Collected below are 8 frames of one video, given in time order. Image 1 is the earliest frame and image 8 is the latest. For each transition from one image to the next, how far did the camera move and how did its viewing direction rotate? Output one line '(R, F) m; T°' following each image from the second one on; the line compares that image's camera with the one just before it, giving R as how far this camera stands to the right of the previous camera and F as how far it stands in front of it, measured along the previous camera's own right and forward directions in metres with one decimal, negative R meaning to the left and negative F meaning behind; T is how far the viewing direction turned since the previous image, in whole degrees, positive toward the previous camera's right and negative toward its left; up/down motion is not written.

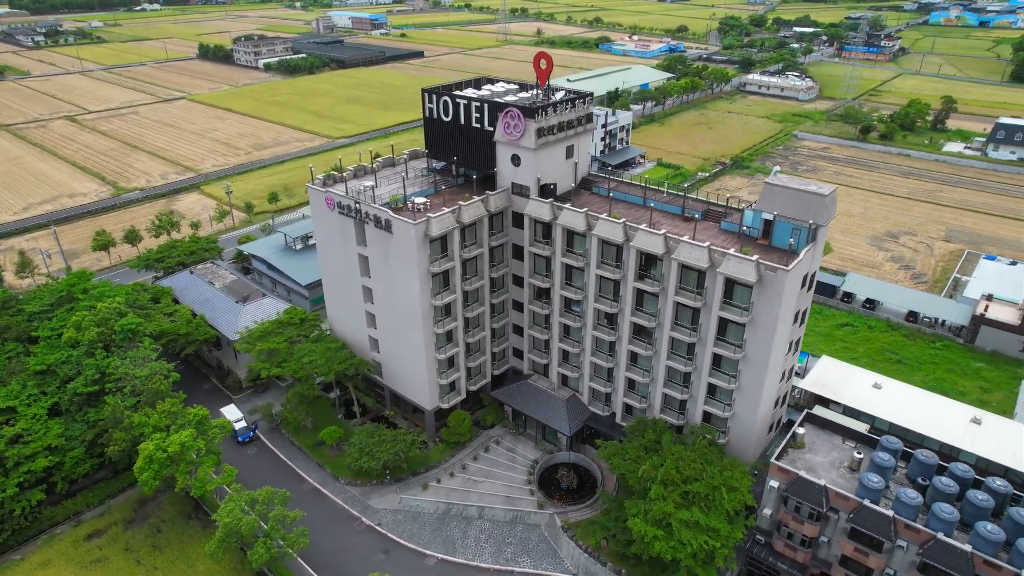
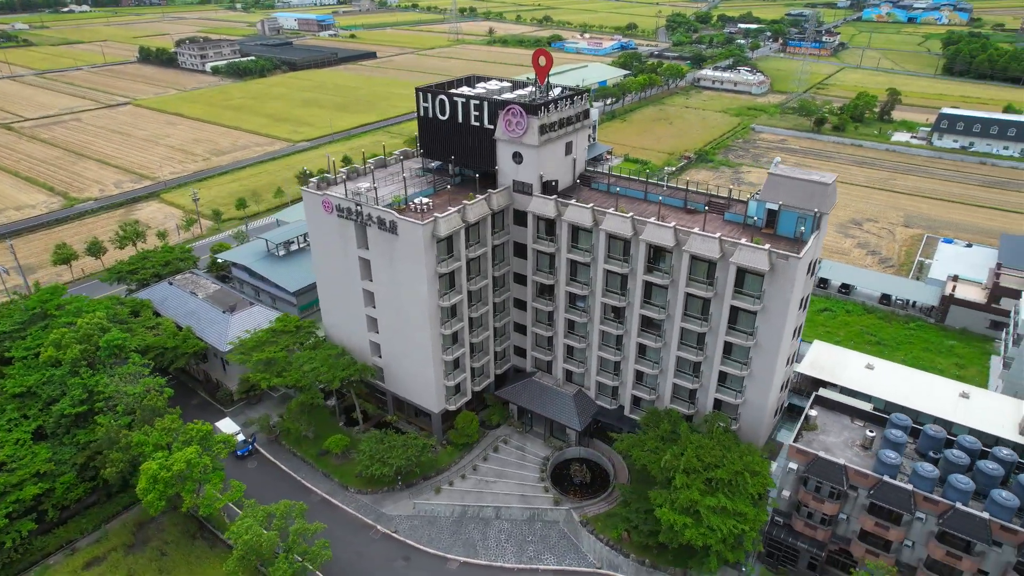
(-3.9, +0.3) m; +4°
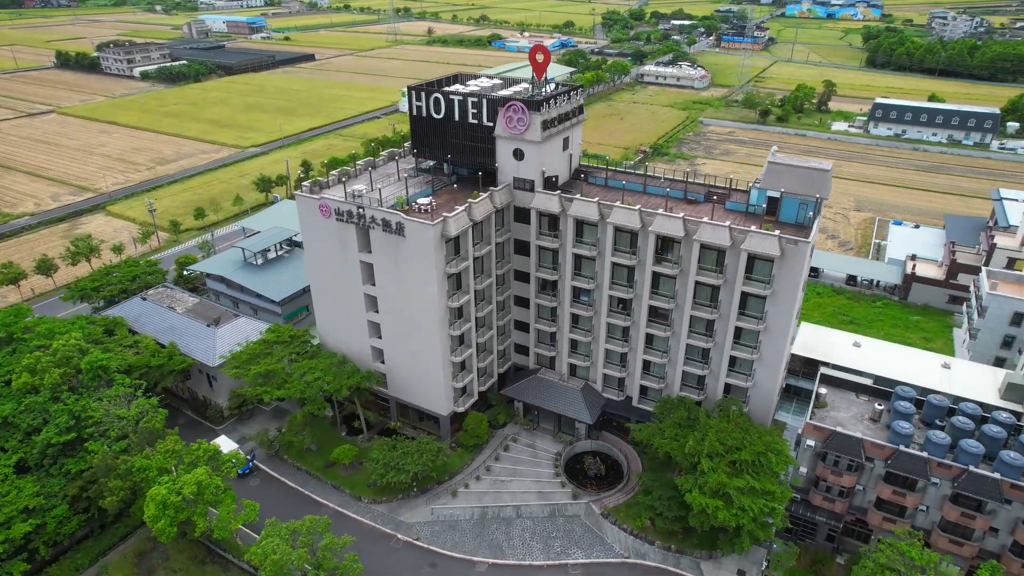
(-4.8, +0.4) m; +5°
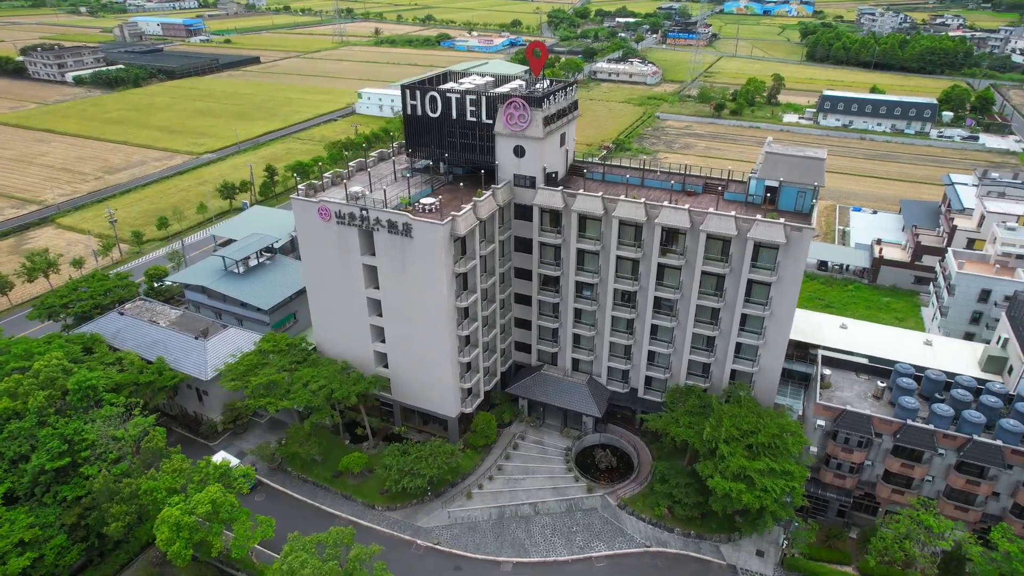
(-4.1, +0.3) m; +4°
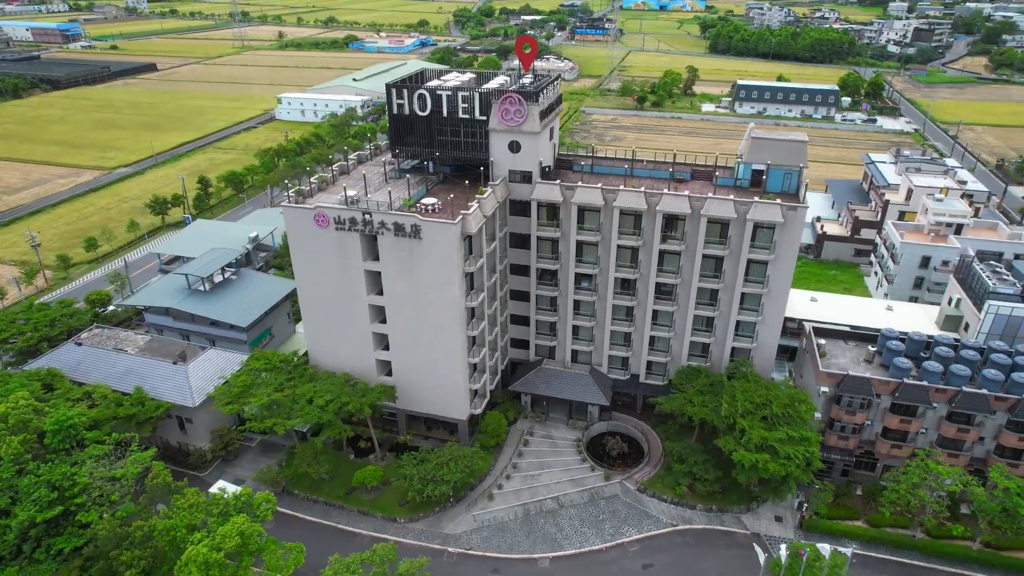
(-6.7, +0.7) m; +8°
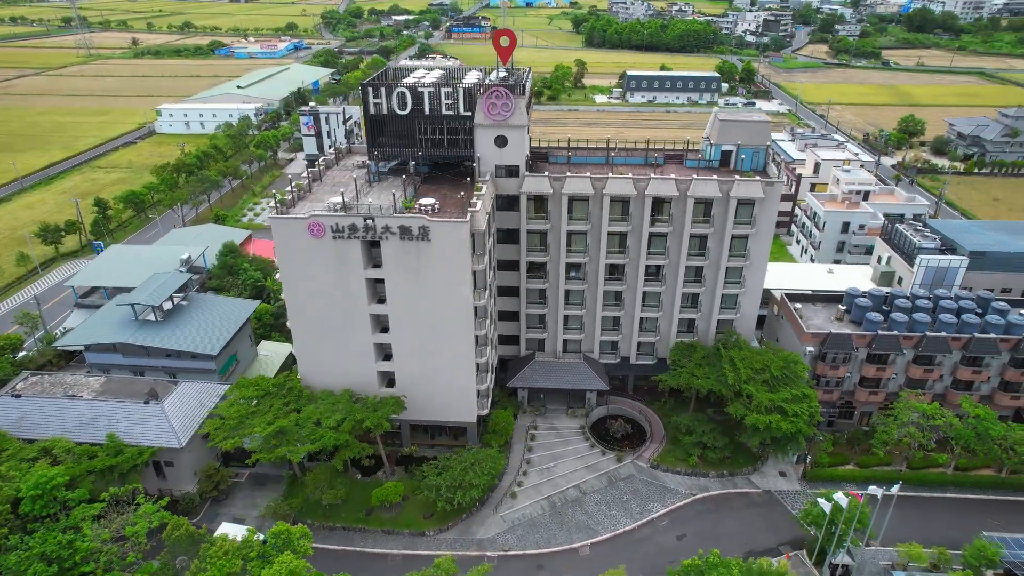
(-8.3, +1.1) m; +10°
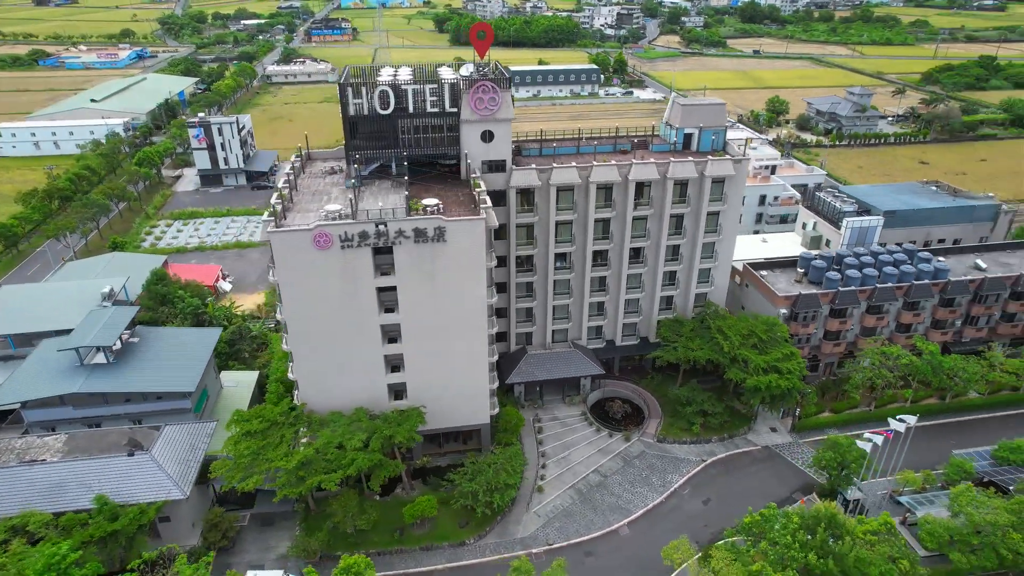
(-9.2, +1.3) m; +11°
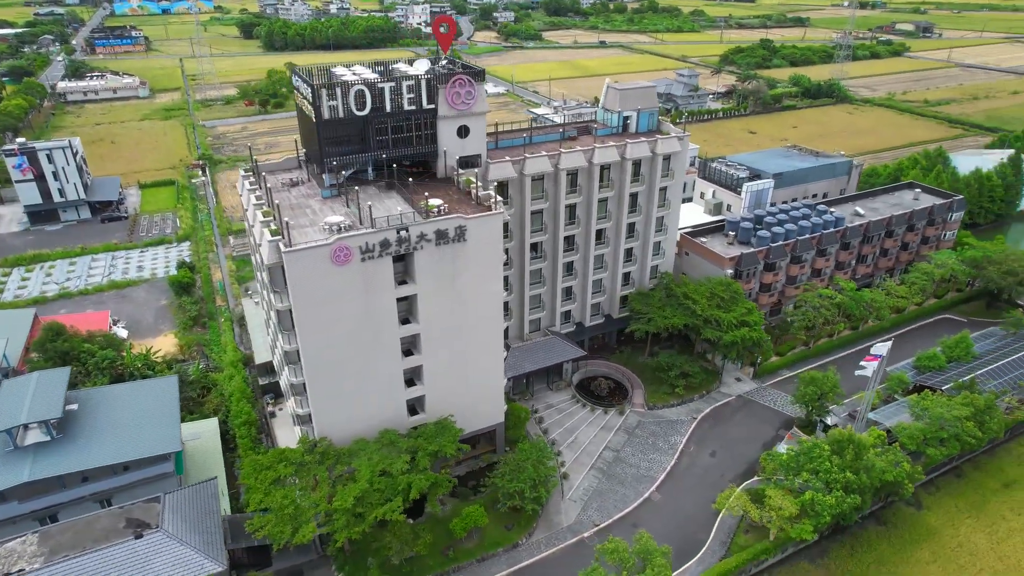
(-11.6, +2.0) m; +15°
